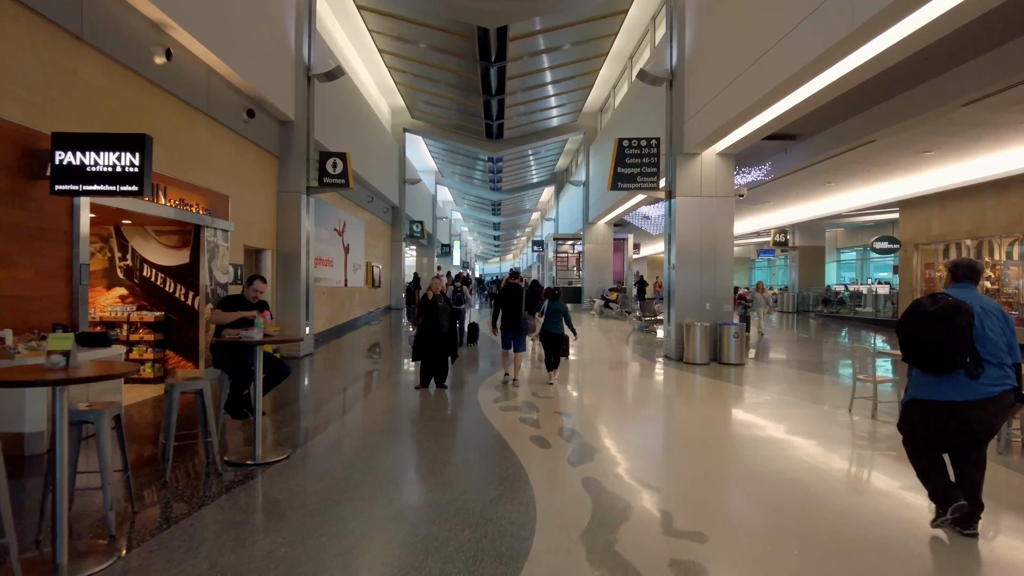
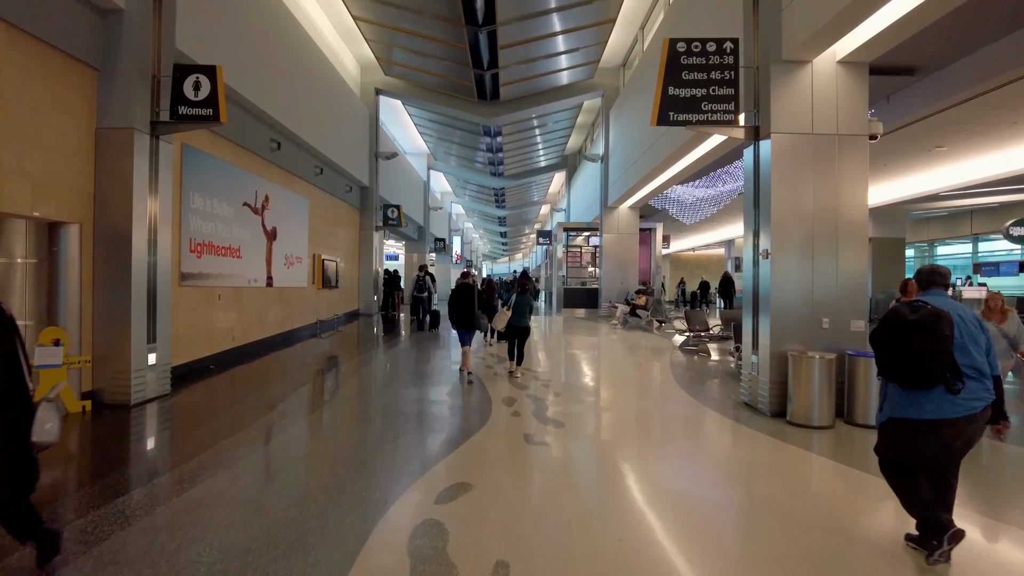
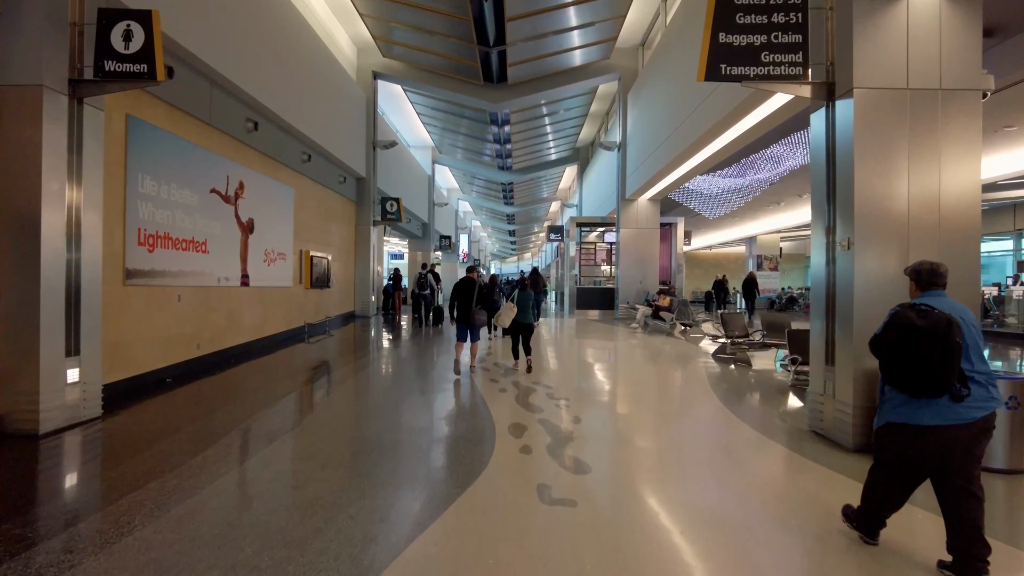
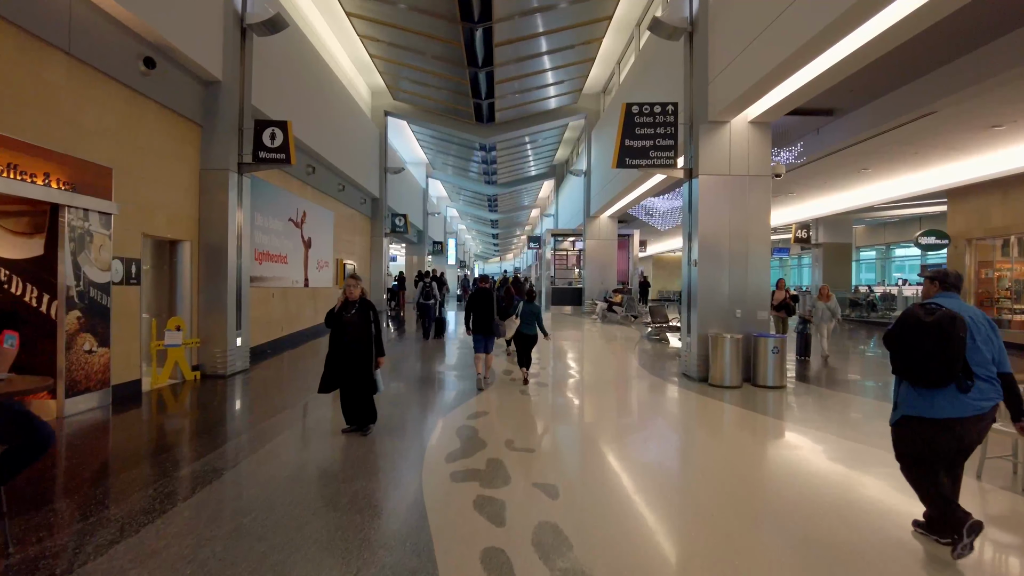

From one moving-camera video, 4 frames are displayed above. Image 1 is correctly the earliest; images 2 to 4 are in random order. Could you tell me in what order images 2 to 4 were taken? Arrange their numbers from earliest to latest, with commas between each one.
4, 2, 3
